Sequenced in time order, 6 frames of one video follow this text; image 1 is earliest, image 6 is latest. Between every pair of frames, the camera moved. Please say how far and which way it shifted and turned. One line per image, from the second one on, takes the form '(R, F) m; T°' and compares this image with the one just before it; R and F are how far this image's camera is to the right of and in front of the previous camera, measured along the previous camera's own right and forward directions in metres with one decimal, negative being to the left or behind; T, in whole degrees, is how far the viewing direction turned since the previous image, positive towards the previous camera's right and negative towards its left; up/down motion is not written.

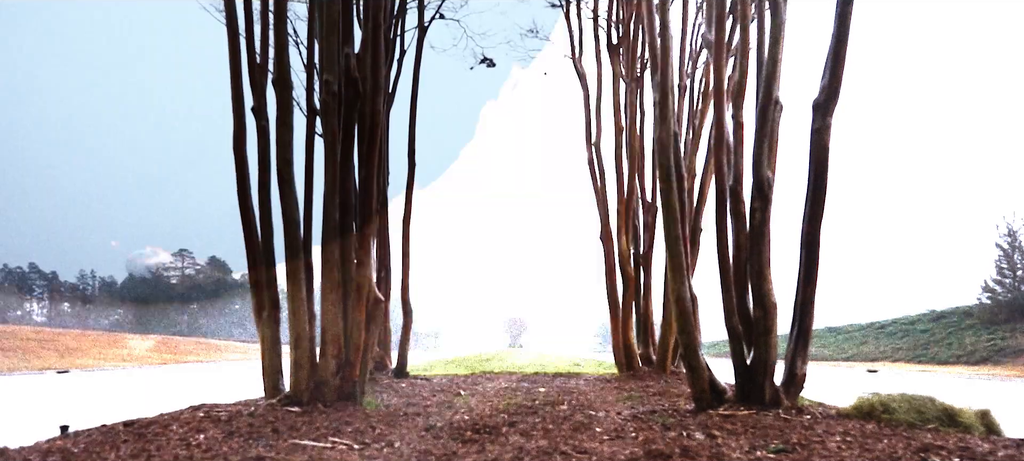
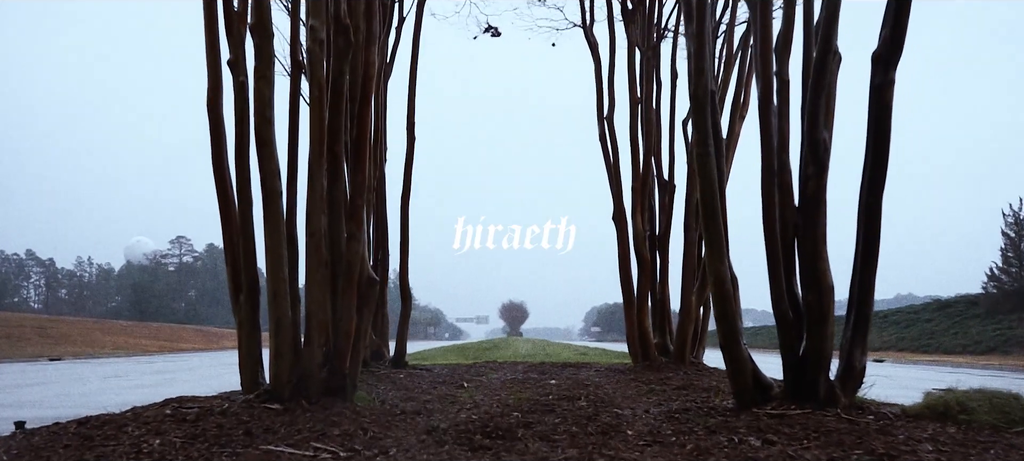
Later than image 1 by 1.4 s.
(-0.1, +0.9) m; 0°
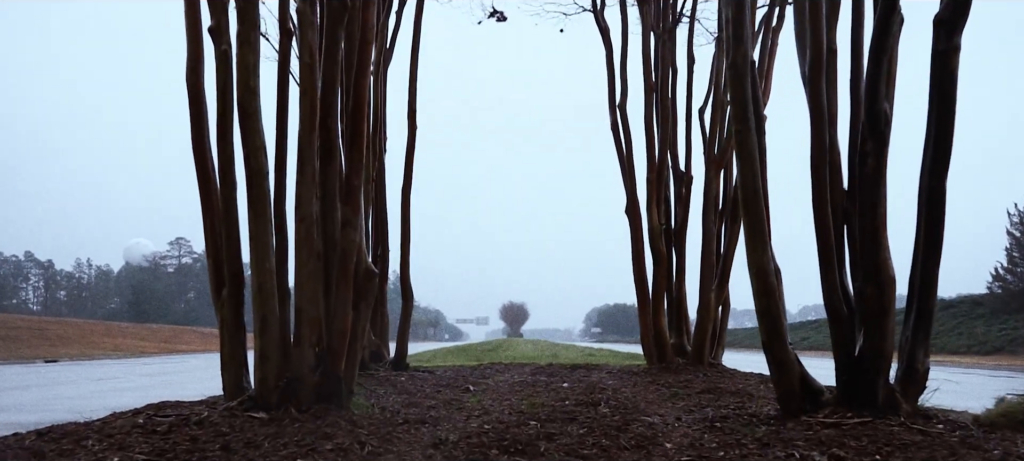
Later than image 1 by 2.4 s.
(-0.1, +0.6) m; 0°
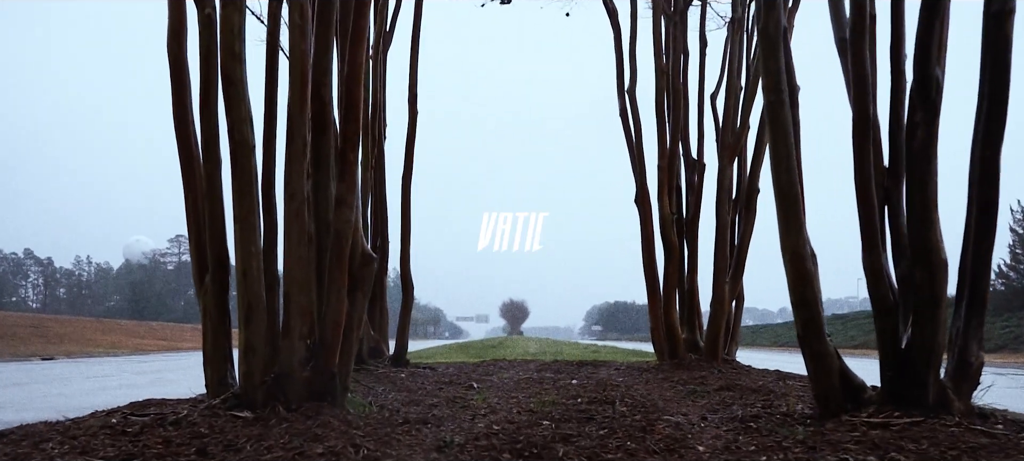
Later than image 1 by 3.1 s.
(0.0, +0.5) m; 0°
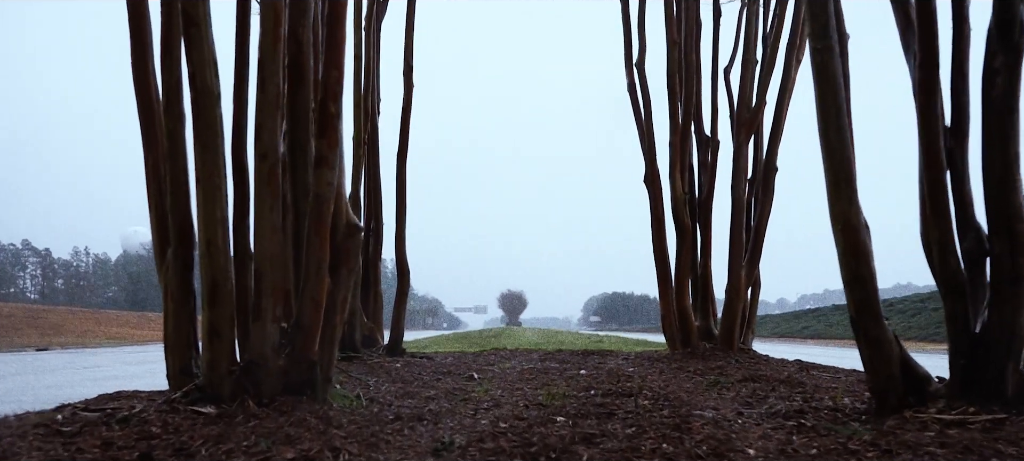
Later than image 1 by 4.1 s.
(0.0, +0.6) m; 0°
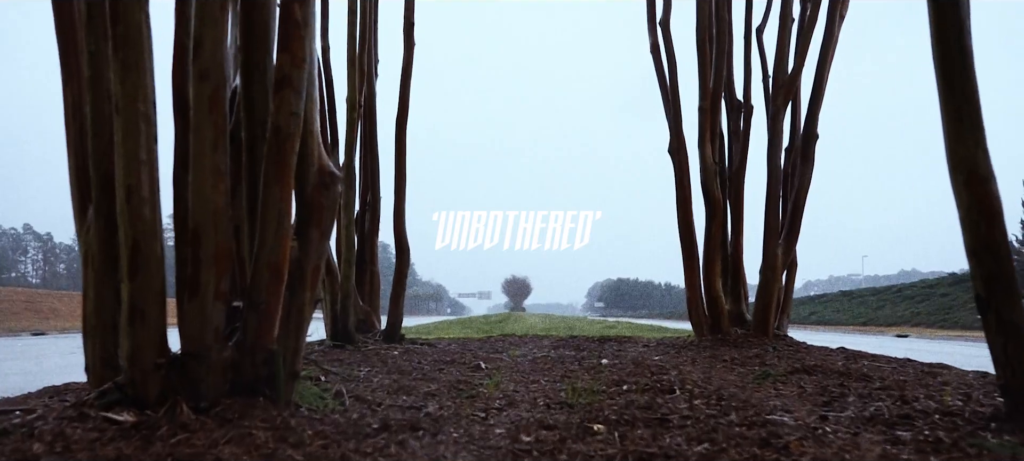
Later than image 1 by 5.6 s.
(-0.1, +0.9) m; 0°
